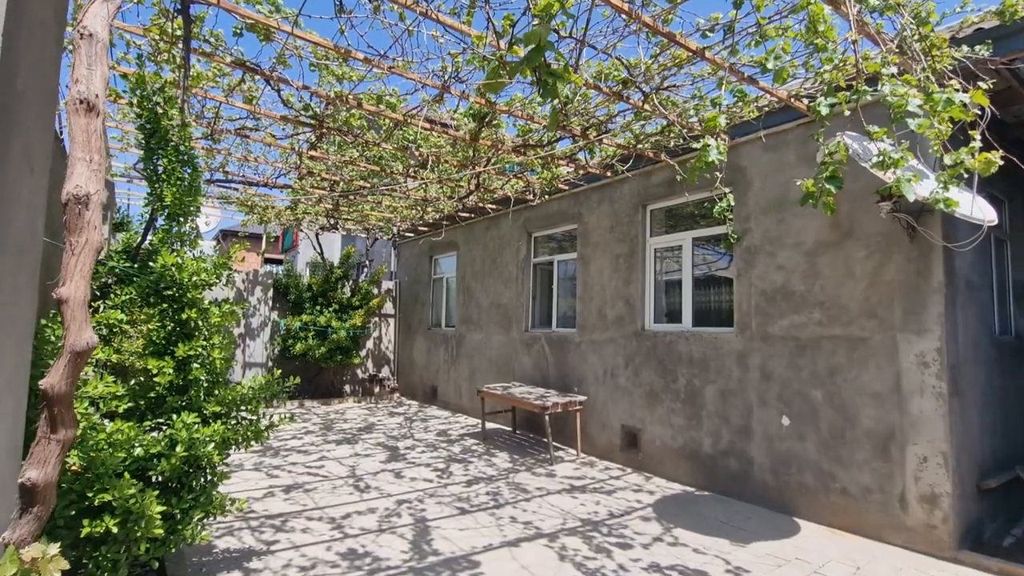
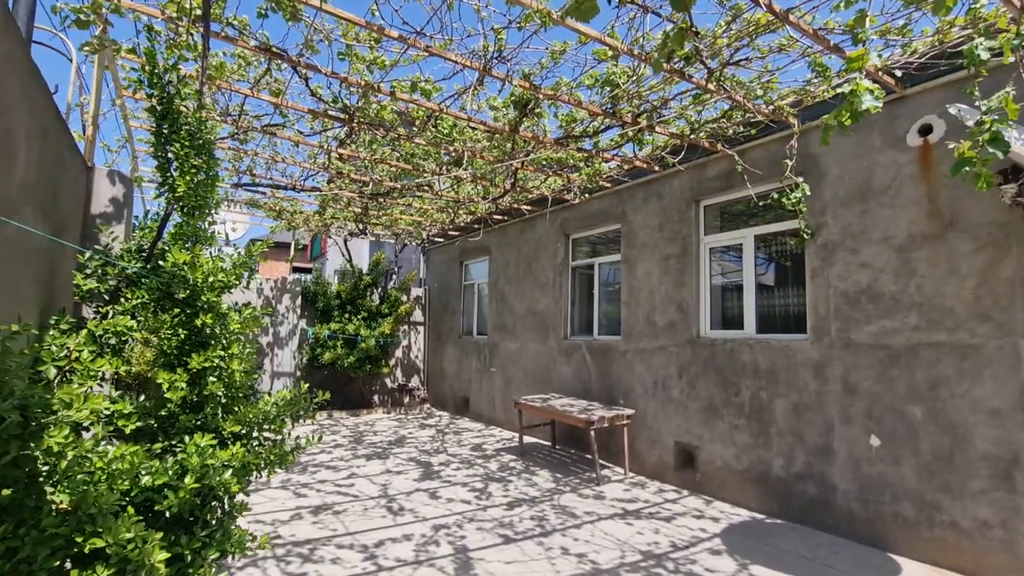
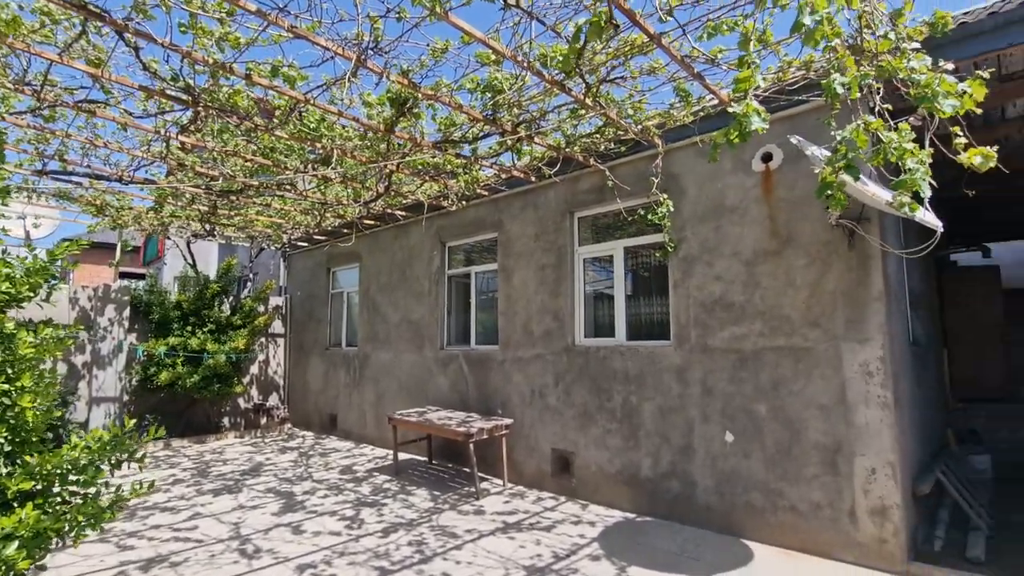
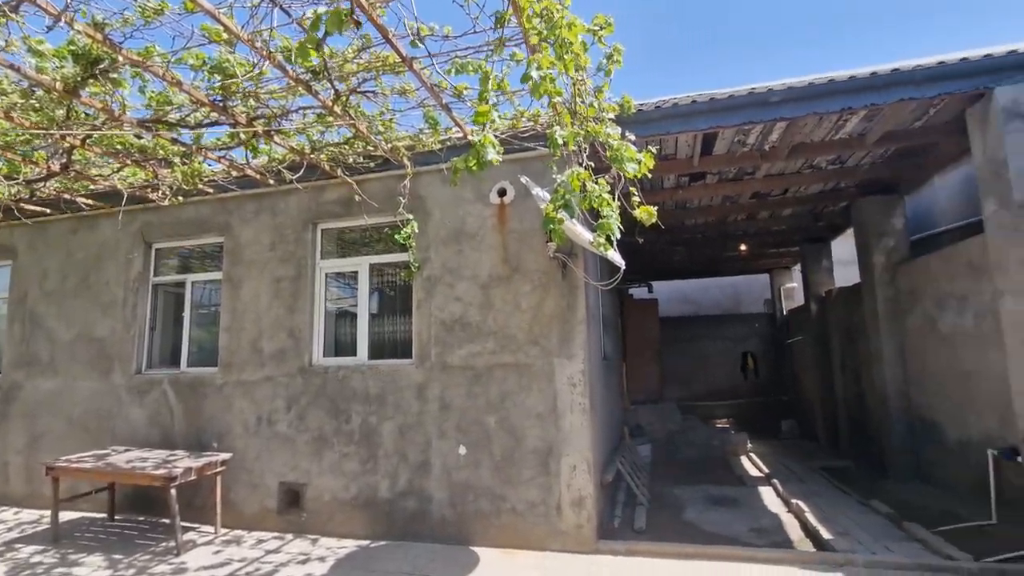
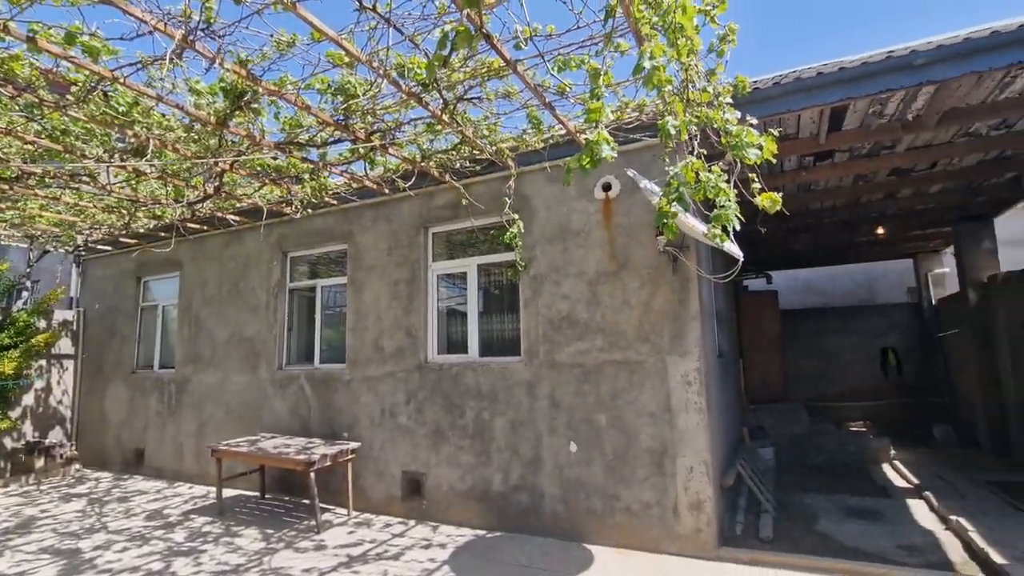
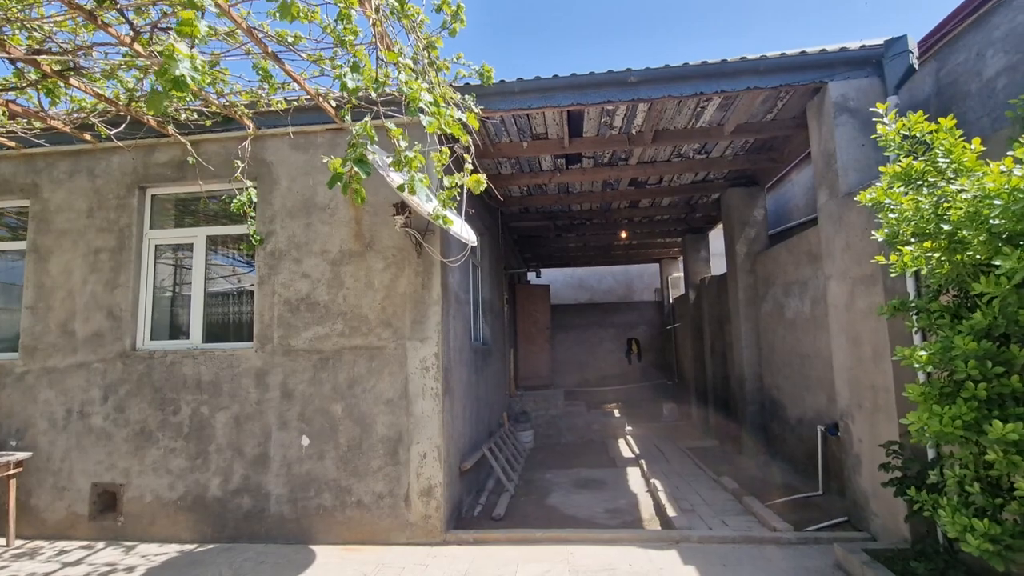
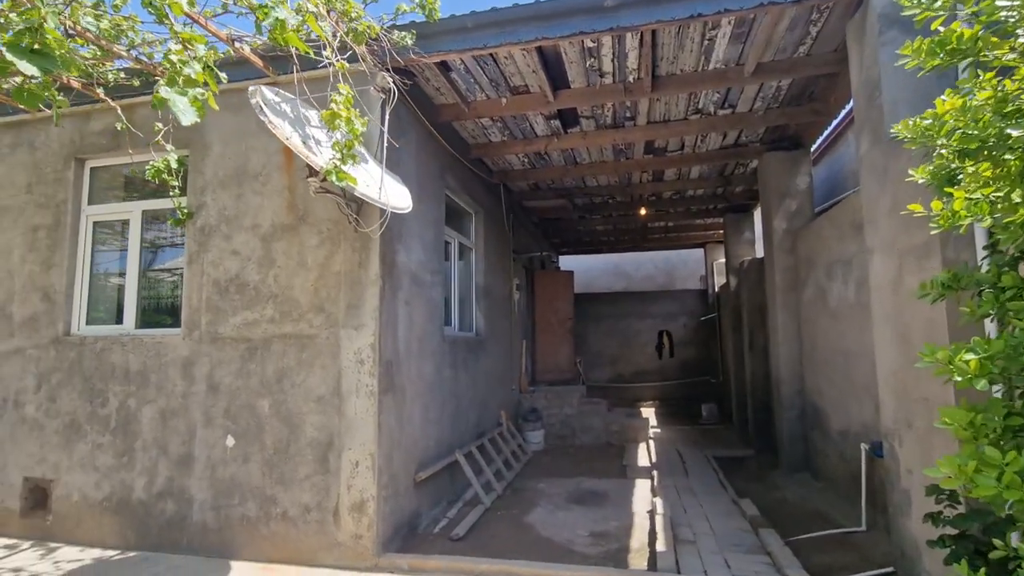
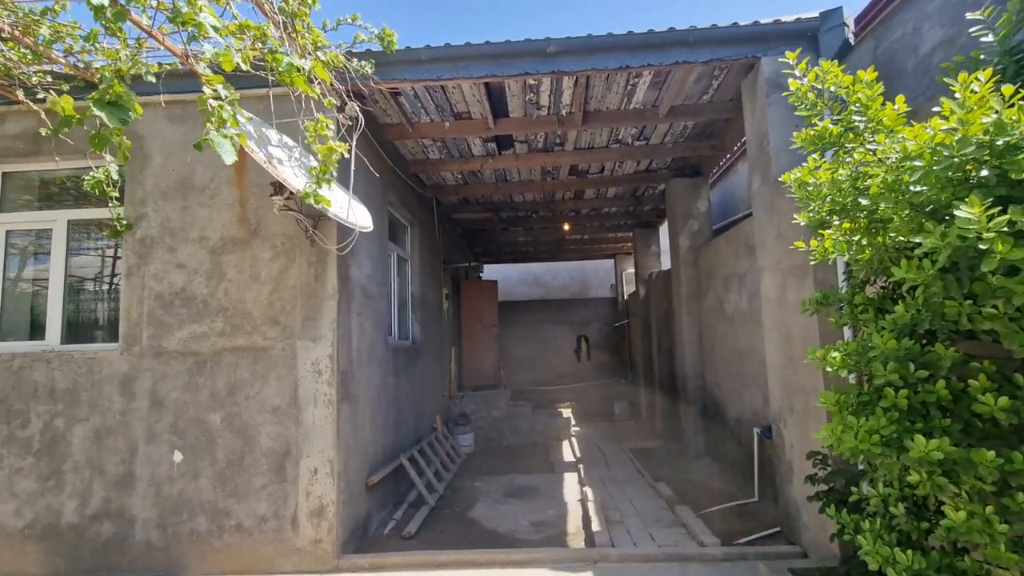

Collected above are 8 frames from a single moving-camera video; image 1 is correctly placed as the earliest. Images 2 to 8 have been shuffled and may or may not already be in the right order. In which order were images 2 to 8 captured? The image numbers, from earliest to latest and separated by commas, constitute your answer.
2, 3, 5, 4, 6, 8, 7
